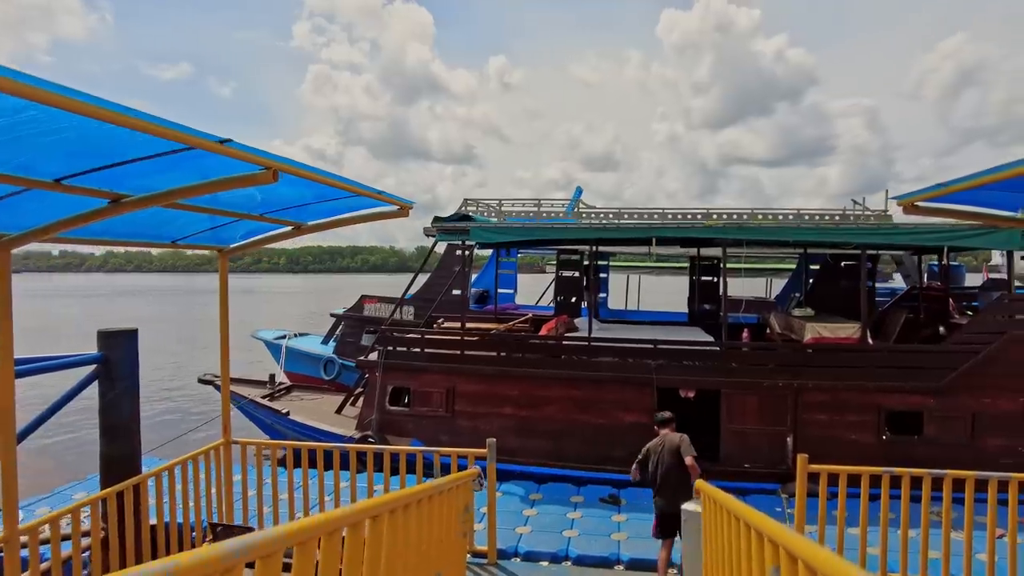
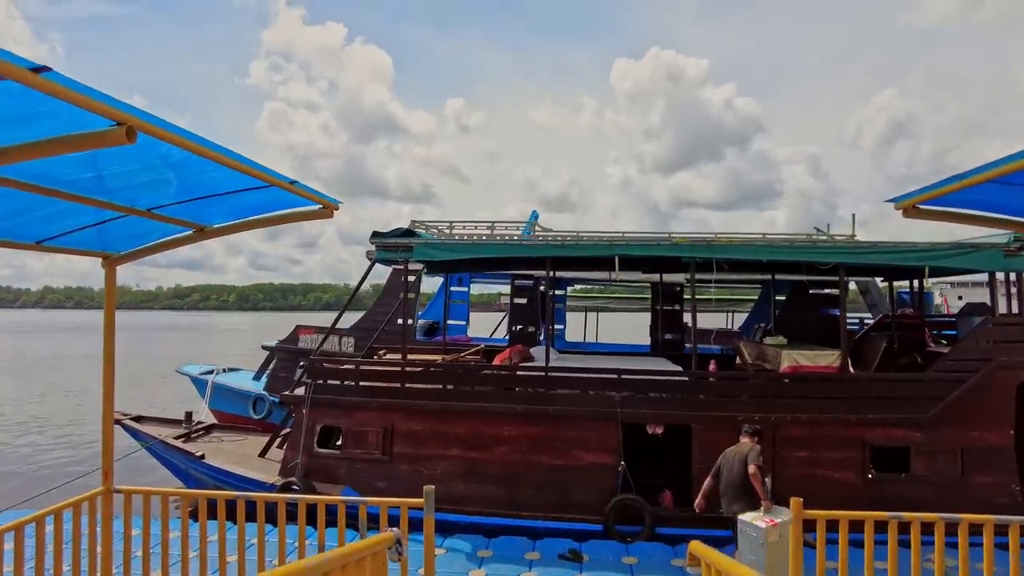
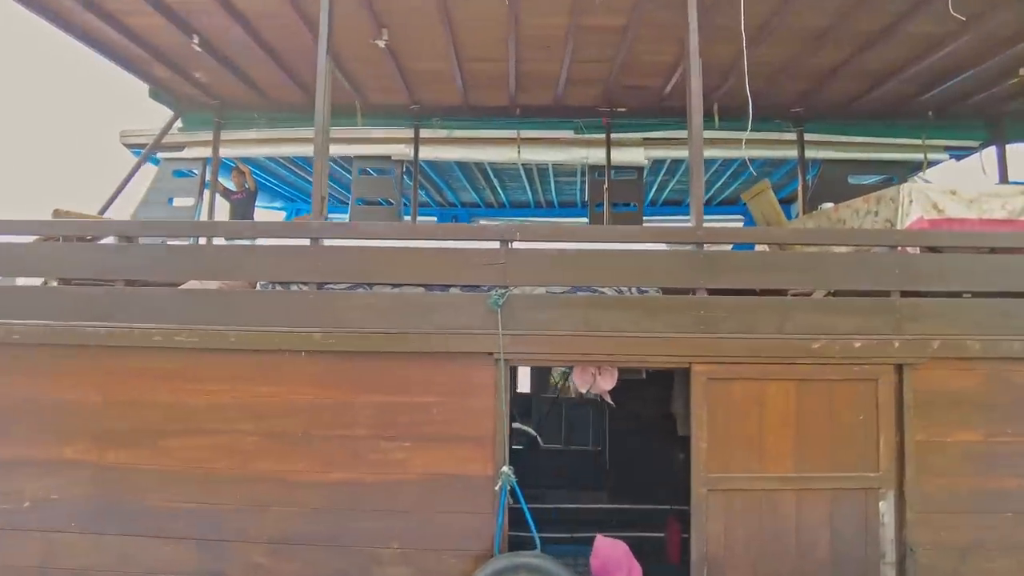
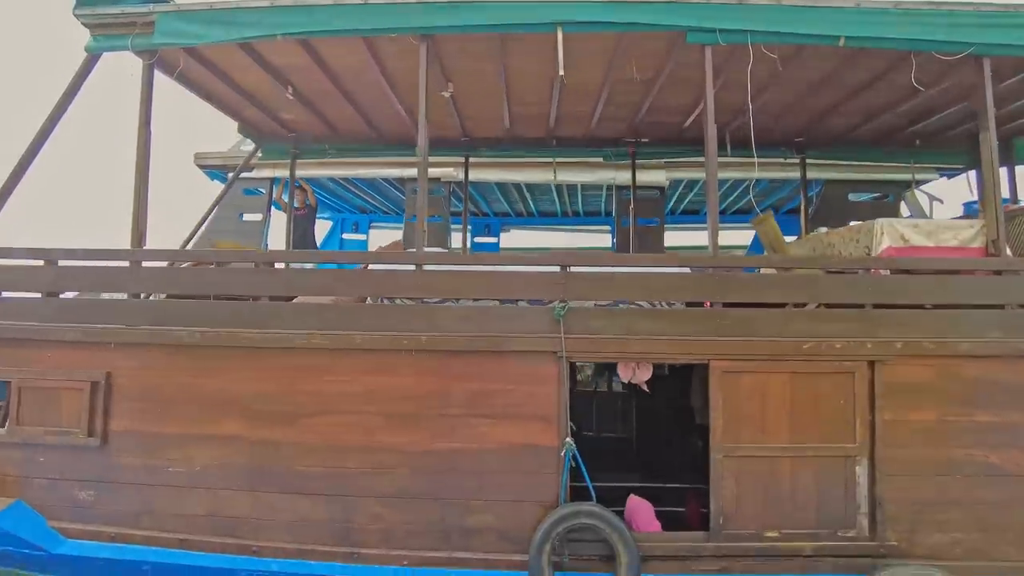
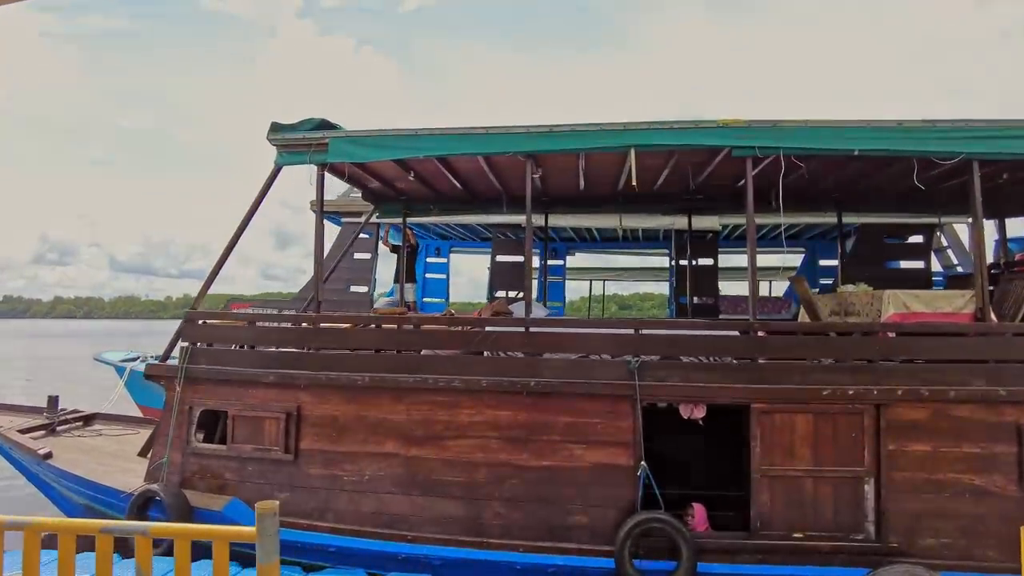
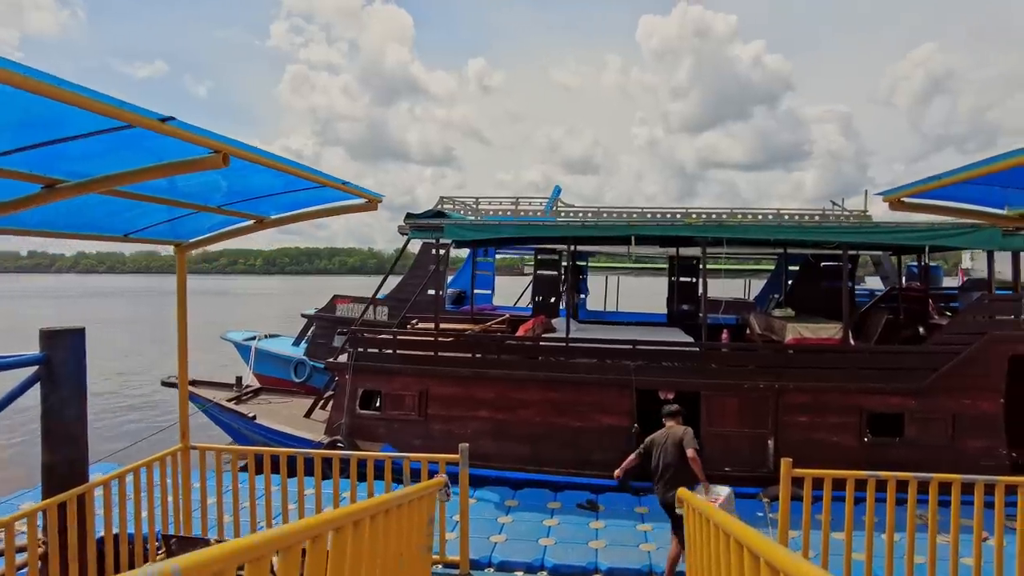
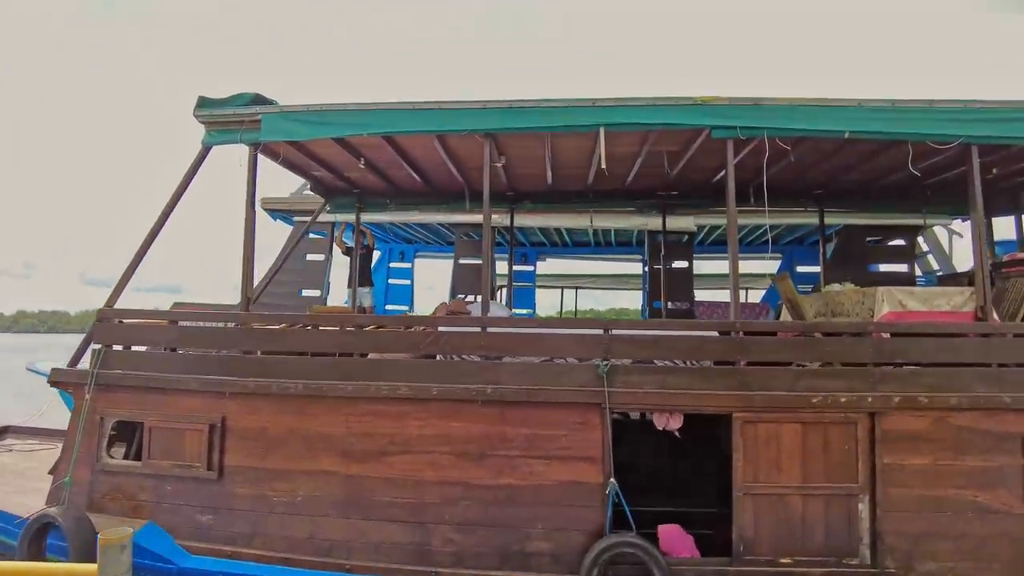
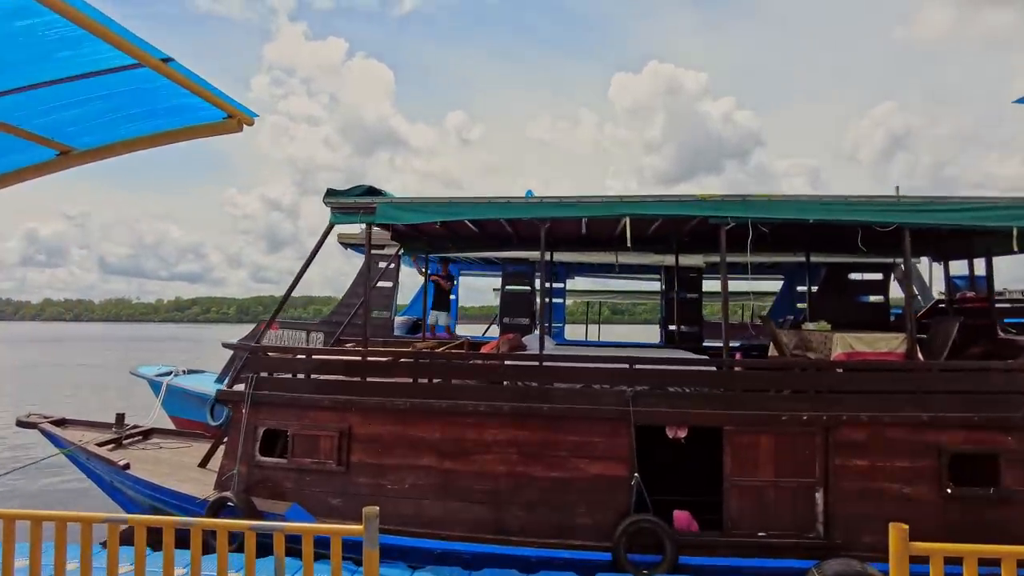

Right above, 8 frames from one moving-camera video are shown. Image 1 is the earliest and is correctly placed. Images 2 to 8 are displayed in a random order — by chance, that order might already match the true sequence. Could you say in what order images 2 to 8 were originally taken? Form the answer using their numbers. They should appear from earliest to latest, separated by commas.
6, 2, 8, 5, 7, 4, 3
